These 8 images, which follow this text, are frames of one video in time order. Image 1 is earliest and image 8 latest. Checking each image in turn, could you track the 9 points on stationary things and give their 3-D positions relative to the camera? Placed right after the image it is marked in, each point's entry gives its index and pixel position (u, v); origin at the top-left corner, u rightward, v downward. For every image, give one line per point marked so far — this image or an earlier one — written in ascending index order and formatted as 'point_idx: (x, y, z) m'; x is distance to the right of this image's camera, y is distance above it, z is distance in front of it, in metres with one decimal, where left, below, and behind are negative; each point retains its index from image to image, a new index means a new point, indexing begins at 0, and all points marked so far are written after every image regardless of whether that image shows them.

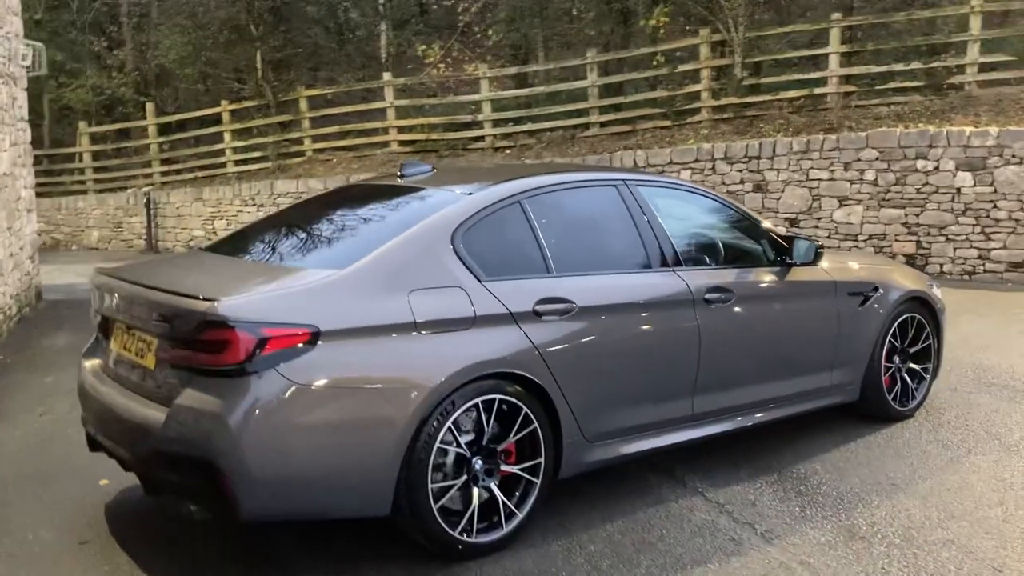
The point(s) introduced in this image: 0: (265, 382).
0: (-0.8, -0.3, +2.9) m
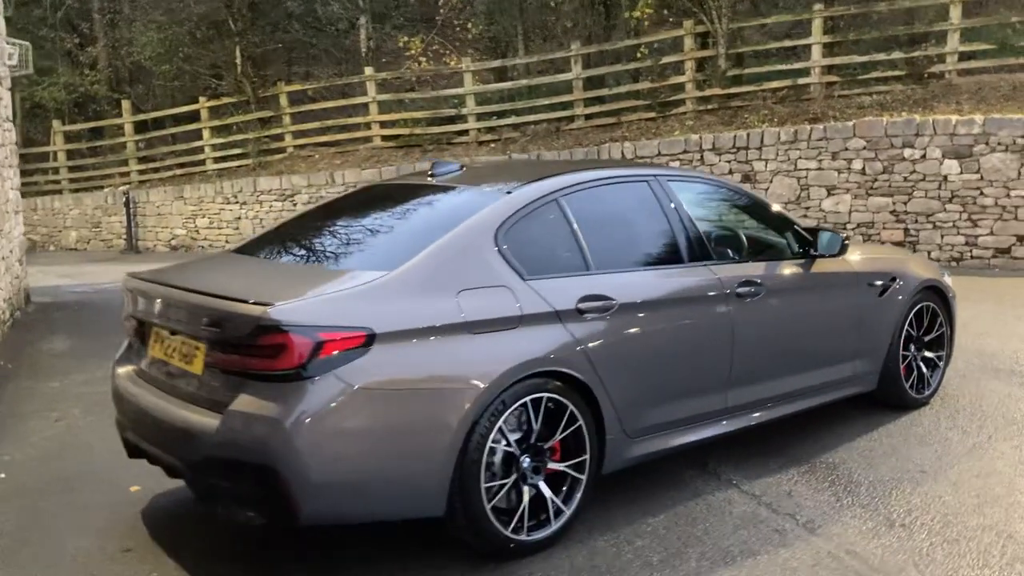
0: (-0.6, -0.3, +2.9) m
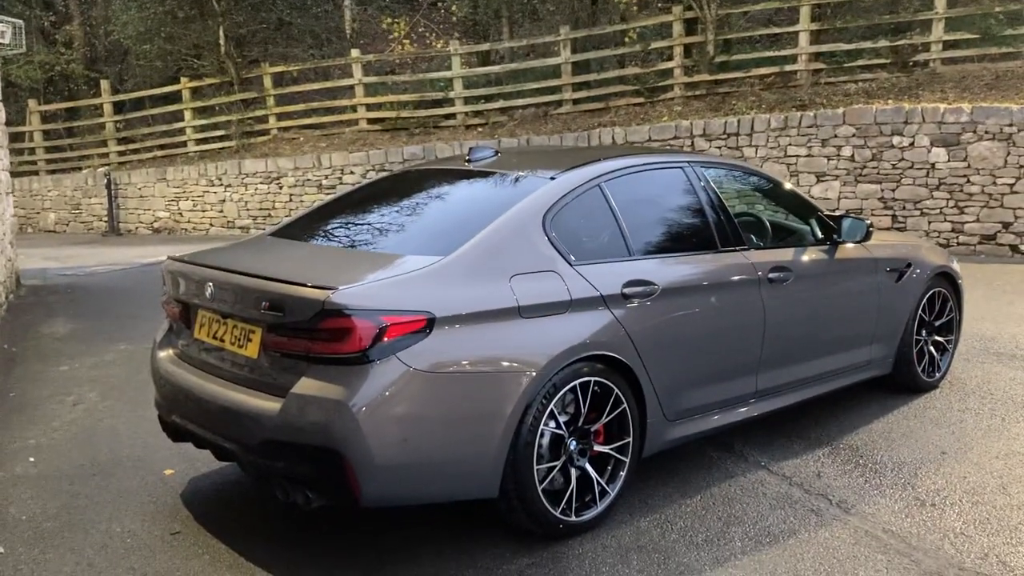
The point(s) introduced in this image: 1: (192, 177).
0: (-0.4, -0.3, +2.9) m
1: (-5.3, +1.8, +15.5) m
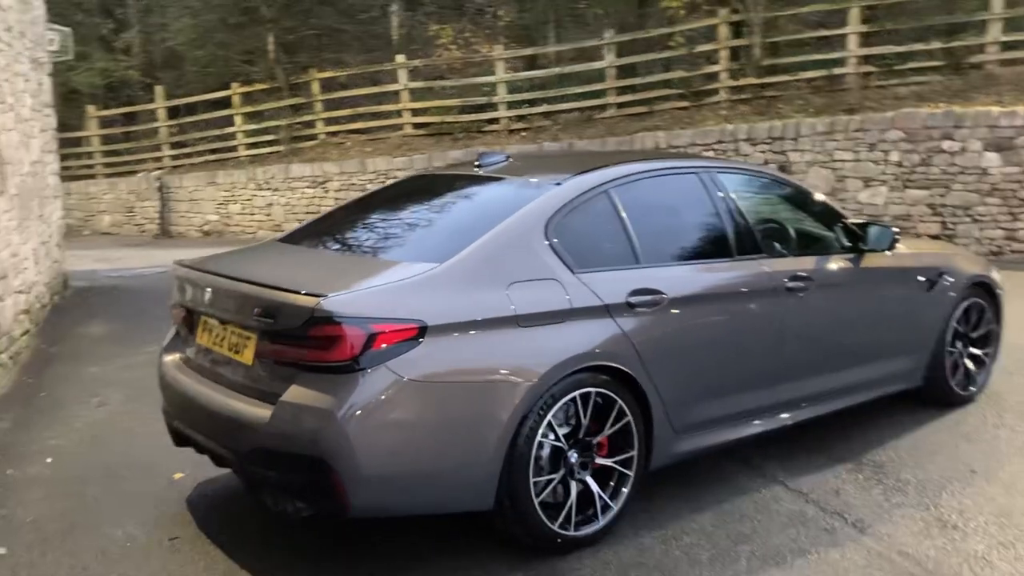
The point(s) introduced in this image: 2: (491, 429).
0: (-0.4, -0.3, +2.9) m
1: (-4.5, +1.8, +15.7) m
2: (-0.1, -0.5, +3.1) m
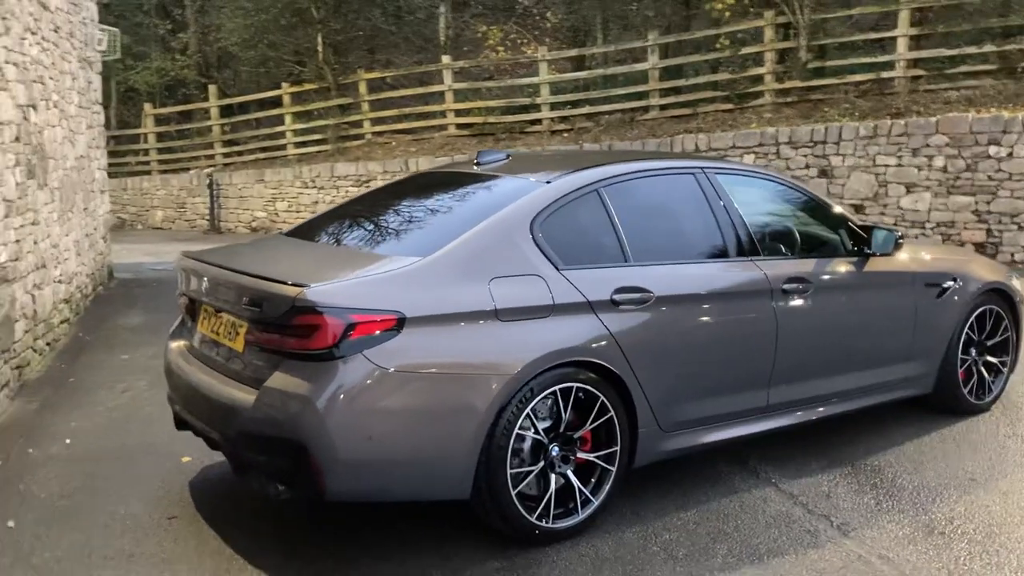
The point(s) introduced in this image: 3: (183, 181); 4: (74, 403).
0: (-0.5, -0.3, +3.0) m
1: (-3.8, +1.8, +16.0) m
2: (-0.1, -0.4, +3.1) m
3: (-6.1, +2.0, +17.7) m
4: (-2.4, -0.6, +5.2) m
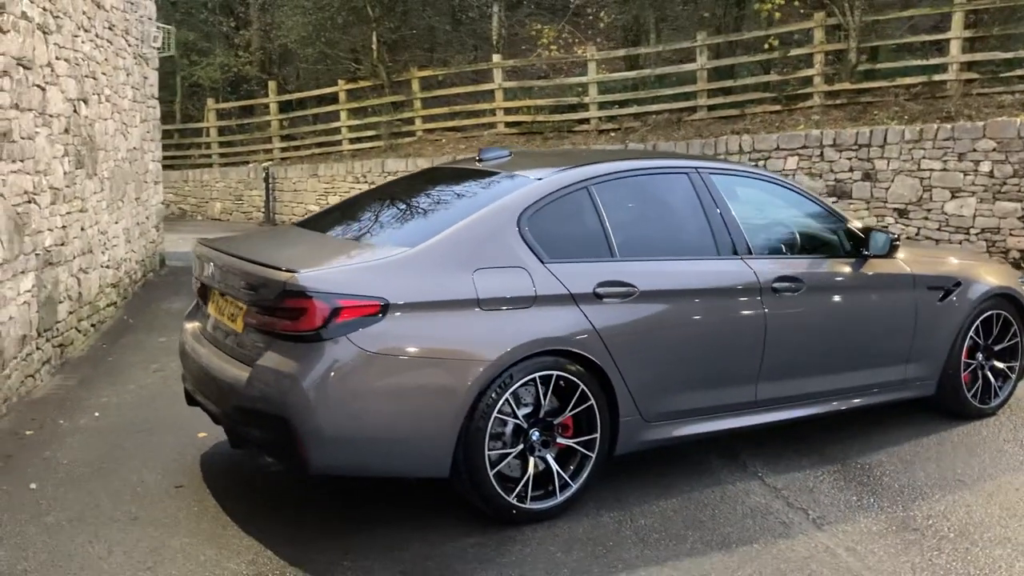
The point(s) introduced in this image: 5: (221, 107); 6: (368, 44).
0: (-0.6, -0.2, +3.2) m
1: (-3.0, +2.0, +16.4) m
2: (-0.2, -0.4, +3.3) m
3: (-5.2, +2.2, +18.2) m
4: (-2.4, -0.5, +5.6) m
5: (-6.0, +3.8, +19.7) m
6: (-2.6, +4.4, +17.3) m
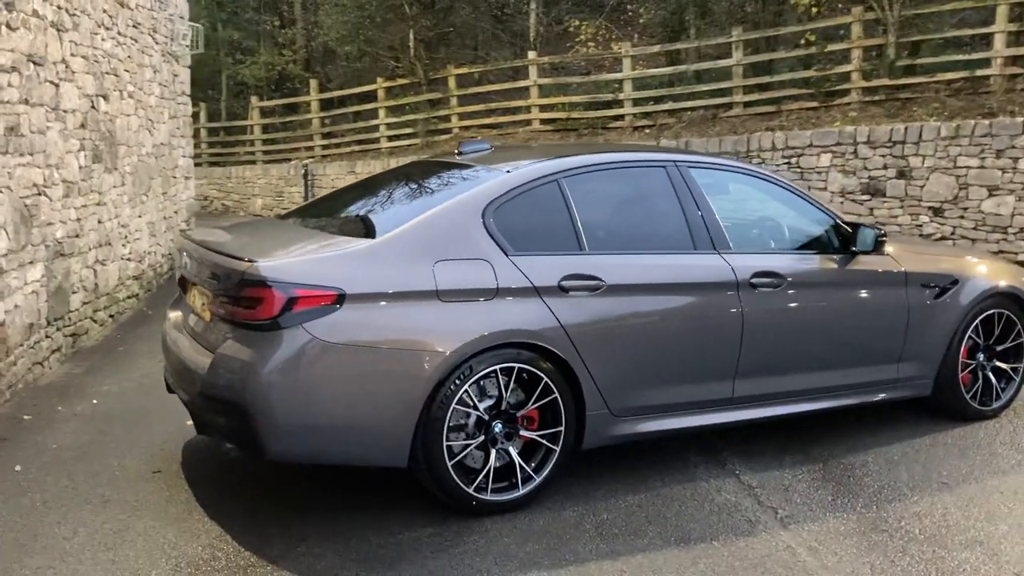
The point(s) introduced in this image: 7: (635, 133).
0: (-0.8, -0.2, +3.2) m
1: (-2.3, +2.0, +16.6) m
2: (-0.4, -0.4, +3.3) m
3: (-4.4, +2.3, +18.5) m
4: (-2.4, -0.5, +5.7) m
5: (-5.2, +3.9, +20.0) m
6: (-1.9, +4.5, +17.4) m
7: (+1.9, +2.4, +14.8) m
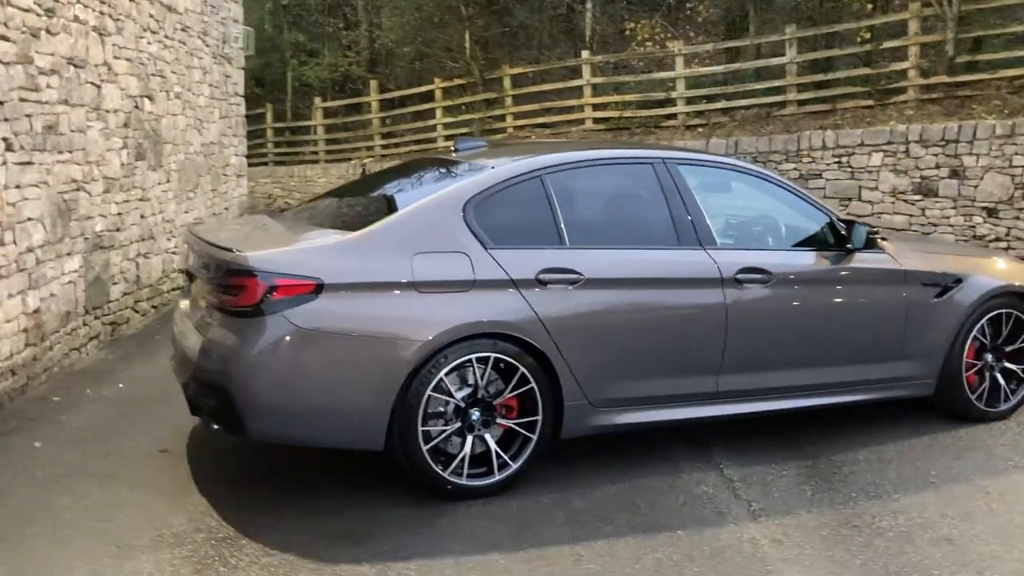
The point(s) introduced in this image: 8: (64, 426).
0: (-0.9, -0.1, +3.4) m
1: (-1.4, +2.1, +16.8) m
2: (-0.5, -0.3, +3.5) m
3: (-3.3, +2.3, +18.9) m
4: (-2.3, -0.4, +6.0) m
5: (-3.9, +4.0, +20.5) m
6: (-0.9, +4.5, +17.6) m
7: (+2.7, +2.4, +14.7) m
8: (-2.1, -0.7, +4.5) m
